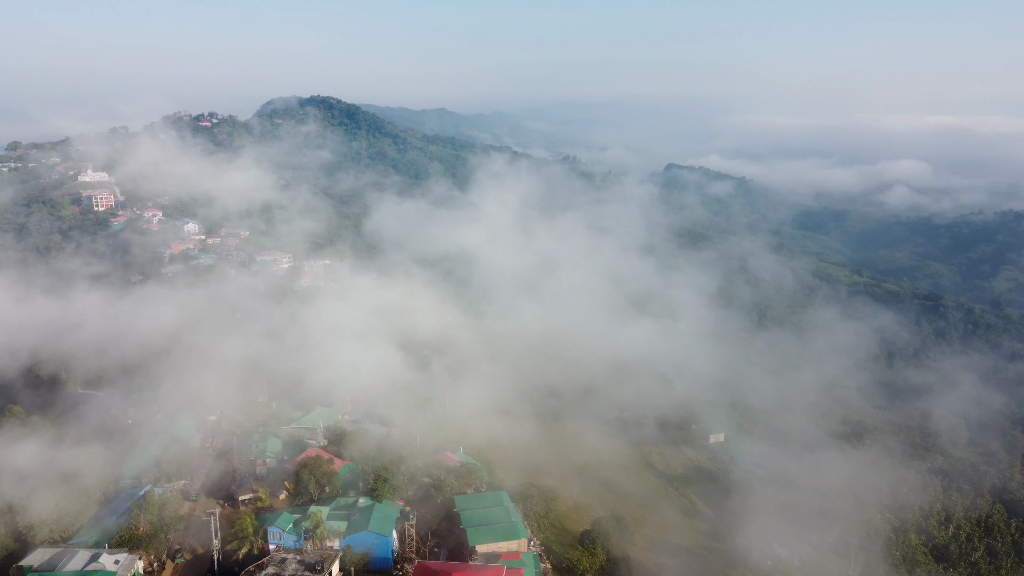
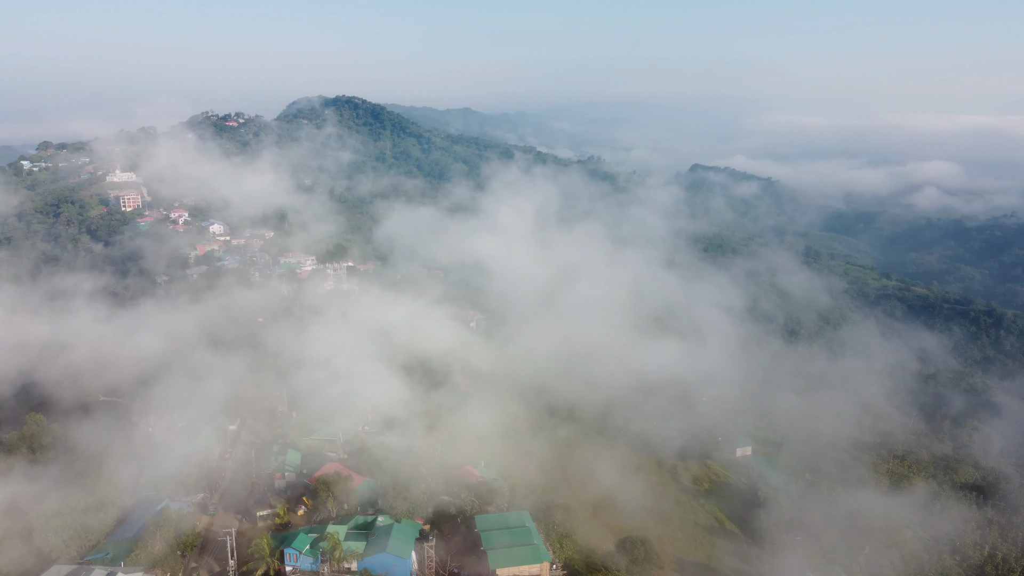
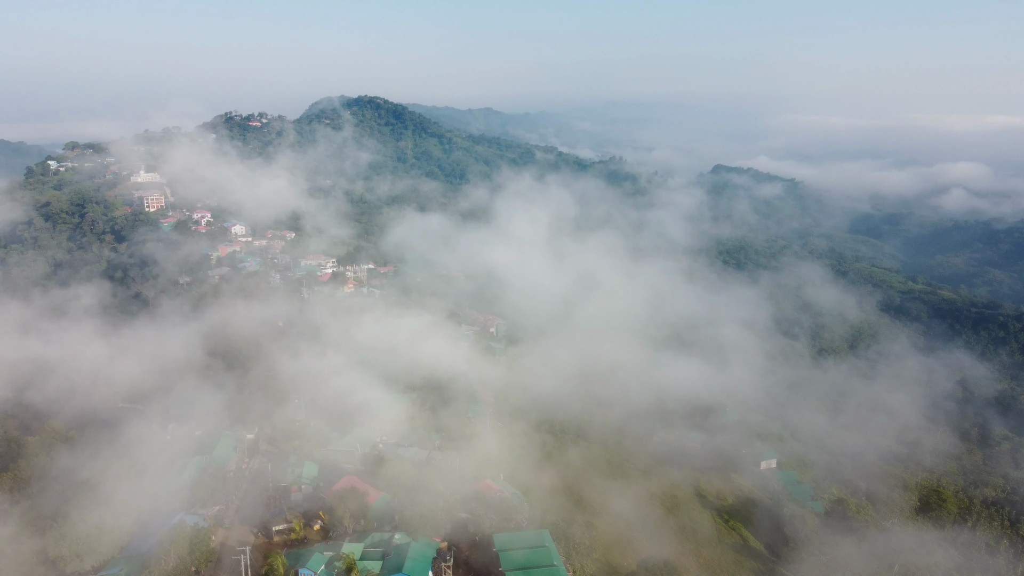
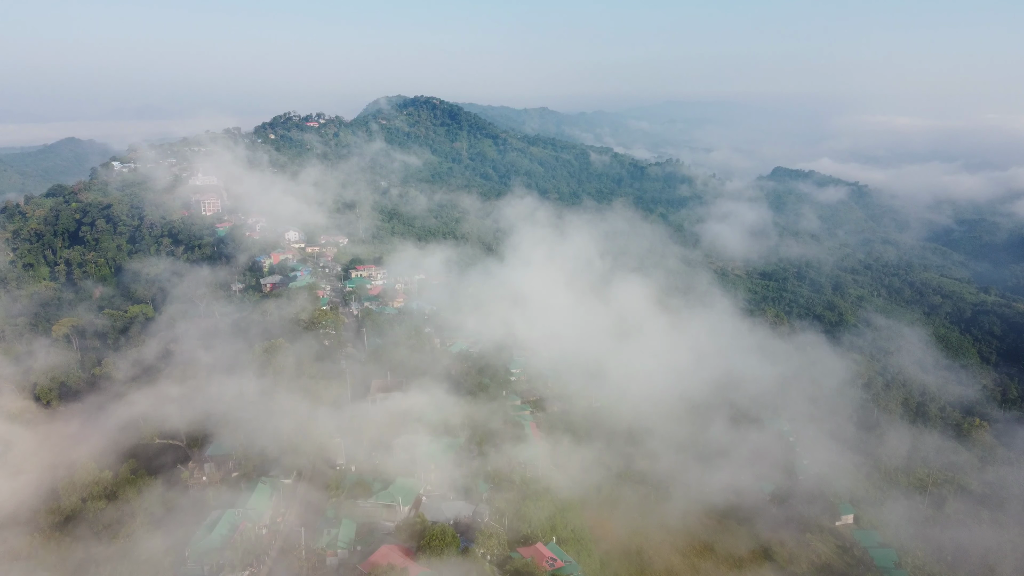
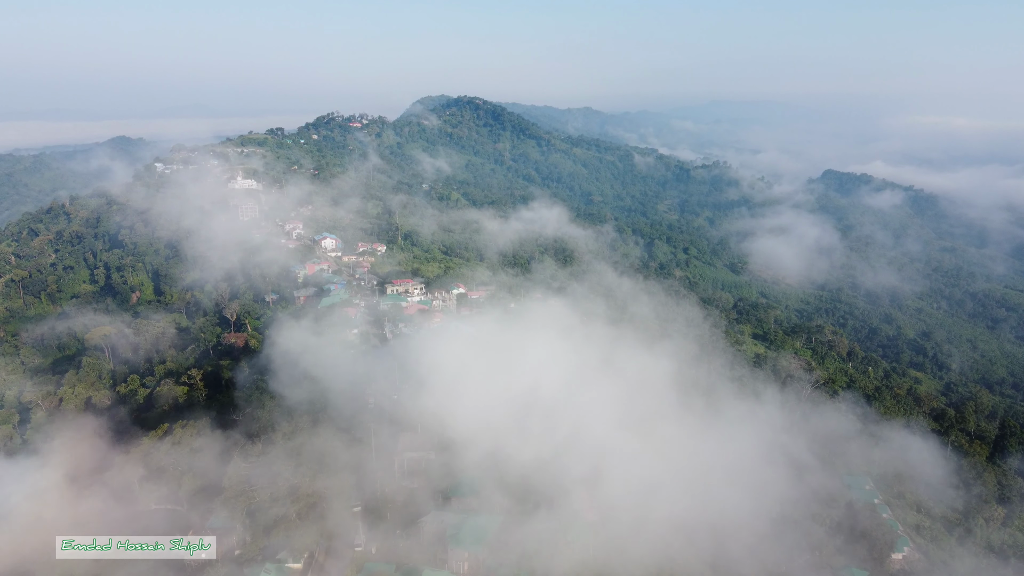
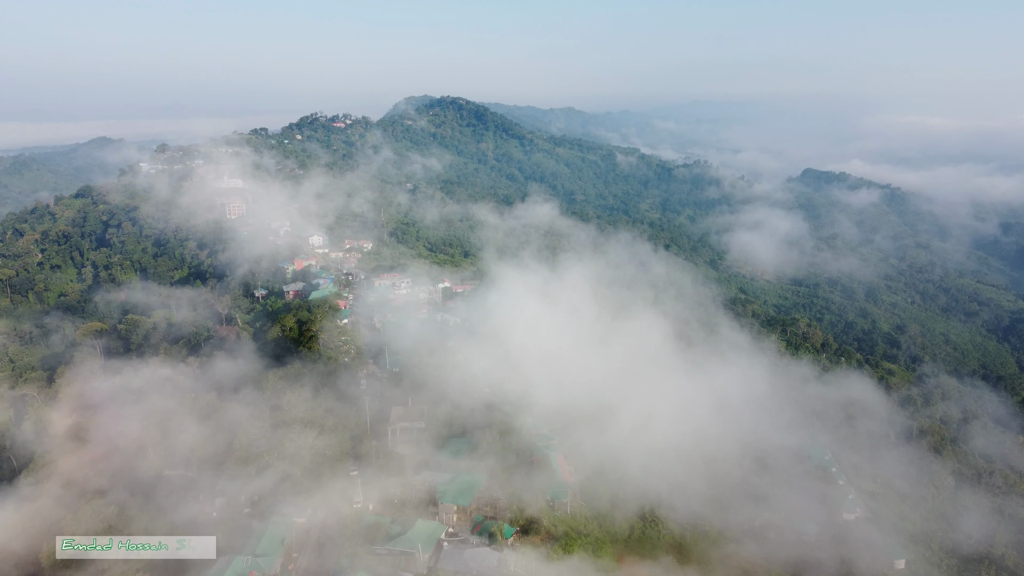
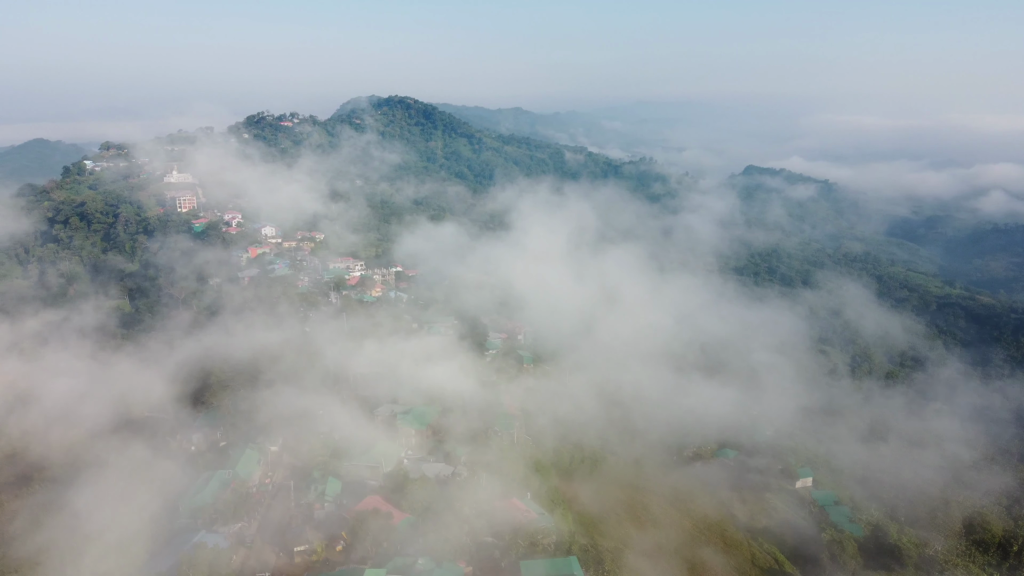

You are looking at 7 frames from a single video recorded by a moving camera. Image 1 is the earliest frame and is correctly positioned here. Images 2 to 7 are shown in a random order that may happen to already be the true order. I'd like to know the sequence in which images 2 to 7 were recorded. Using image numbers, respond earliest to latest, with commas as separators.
2, 3, 7, 4, 6, 5
